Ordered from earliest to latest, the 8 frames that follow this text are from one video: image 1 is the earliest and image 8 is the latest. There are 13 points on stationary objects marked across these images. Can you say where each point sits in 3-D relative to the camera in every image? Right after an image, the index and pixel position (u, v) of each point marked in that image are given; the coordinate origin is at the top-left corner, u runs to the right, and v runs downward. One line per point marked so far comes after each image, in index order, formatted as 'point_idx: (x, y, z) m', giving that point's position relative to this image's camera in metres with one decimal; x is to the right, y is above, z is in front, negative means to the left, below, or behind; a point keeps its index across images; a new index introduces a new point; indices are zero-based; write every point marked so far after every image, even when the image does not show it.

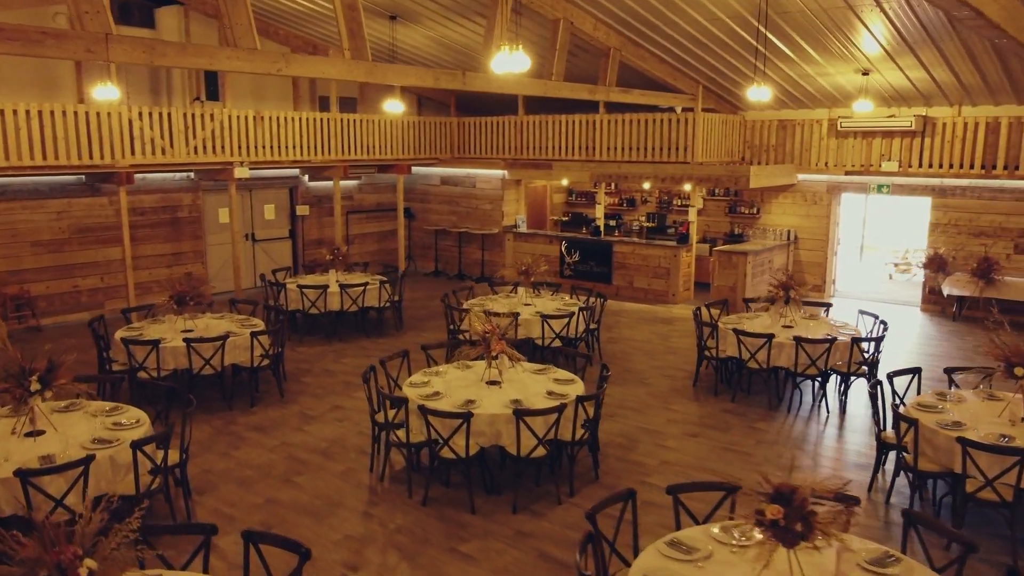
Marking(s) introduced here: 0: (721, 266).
0: (+3.5, +0.4, +13.2) m
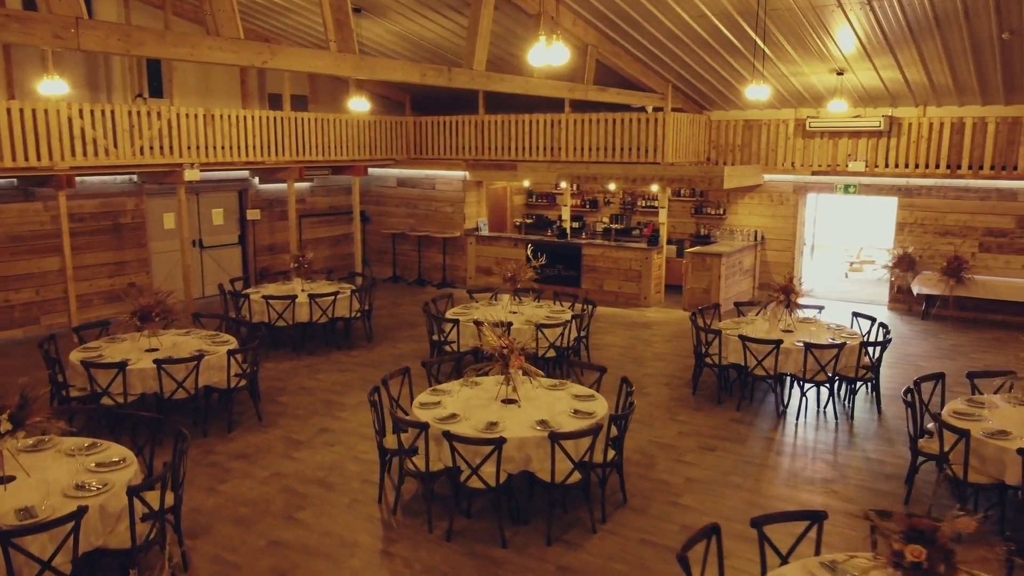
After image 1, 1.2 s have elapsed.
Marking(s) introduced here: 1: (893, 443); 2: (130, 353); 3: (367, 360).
0: (+3.0, +0.3, +13.0) m
1: (+3.5, -1.4, +7.2) m
2: (-3.5, -0.6, +7.4) m
3: (-1.8, -0.9, +10.1) m
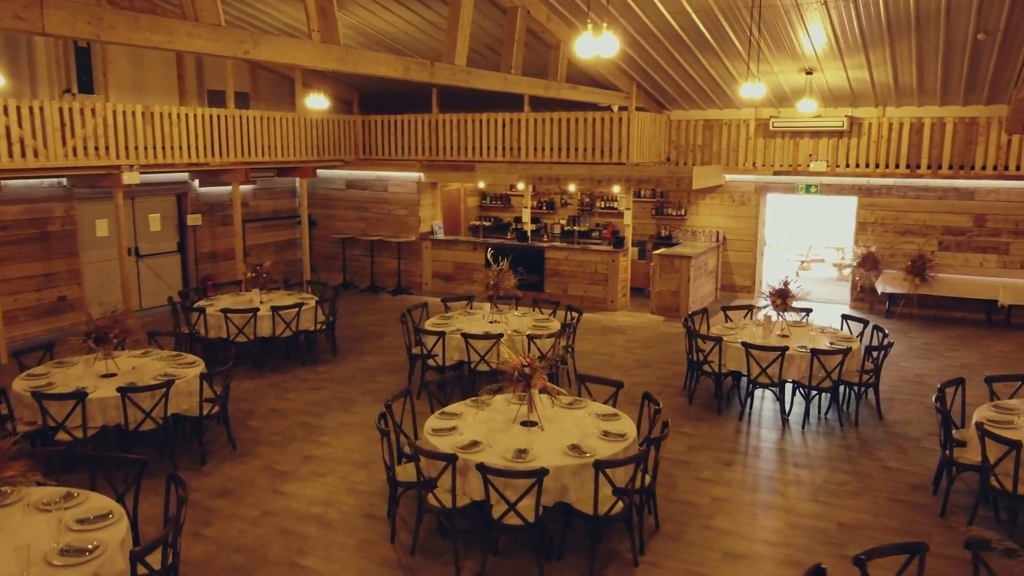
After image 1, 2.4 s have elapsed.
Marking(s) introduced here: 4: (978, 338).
0: (+2.4, +0.3, +12.8) m
1: (+3.5, -1.4, +7.1) m
2: (-3.5, -0.8, +6.6) m
3: (-2.1, -1.0, +9.4) m
4: (+6.7, -0.7, +11.4) m
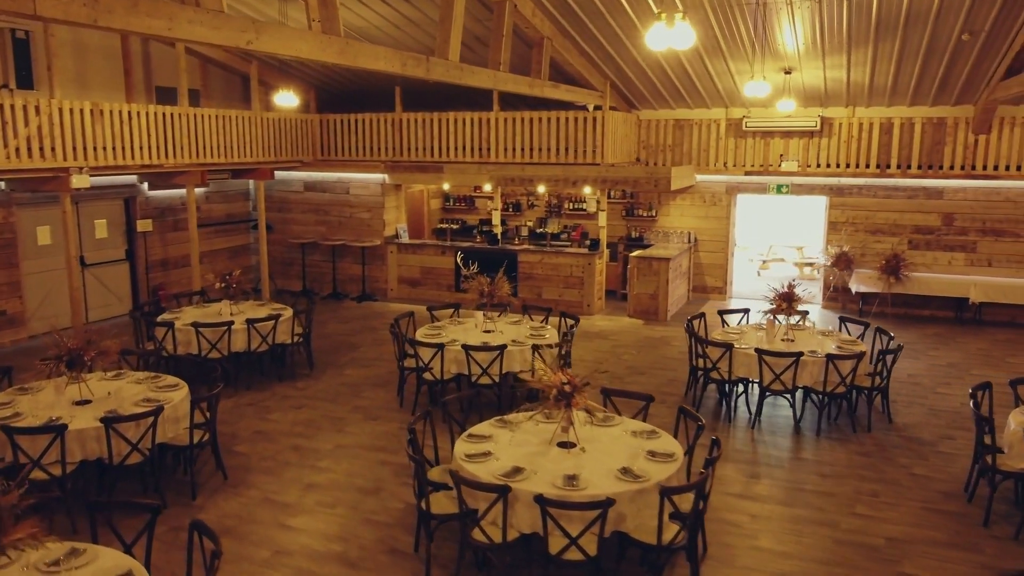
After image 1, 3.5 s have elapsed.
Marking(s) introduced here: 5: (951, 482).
0: (+2.0, +0.2, +12.6) m
1: (+3.6, -1.5, +7.0) m
2: (-3.3, -0.9, +5.9) m
3: (-2.1, -1.1, +8.8) m
4: (+6.4, -0.7, +11.6) m
5: (+3.5, -1.6, +6.4) m
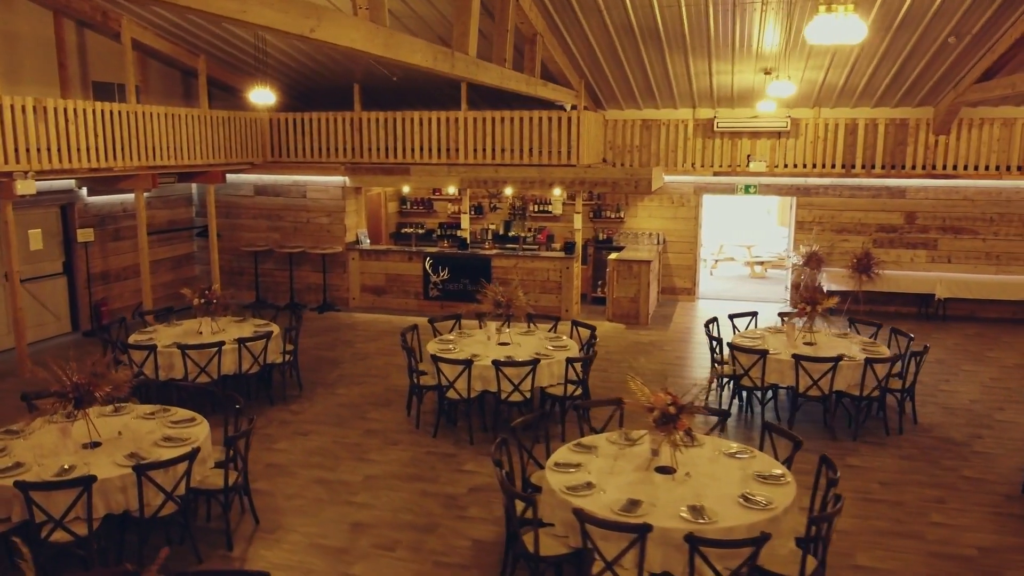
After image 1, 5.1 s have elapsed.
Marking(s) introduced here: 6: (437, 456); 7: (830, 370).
0: (+1.7, +0.2, +12.3) m
1: (+4.0, -1.5, +7.0) m
2: (-2.8, -1.1, +5.0) m
3: (-2.0, -1.3, +8.1) m
4: (+6.2, -0.6, +11.9) m
5: (+4.0, -1.6, +6.4) m
6: (-0.7, -1.5, +7.0) m
7: (+2.9, -0.8, +7.3) m
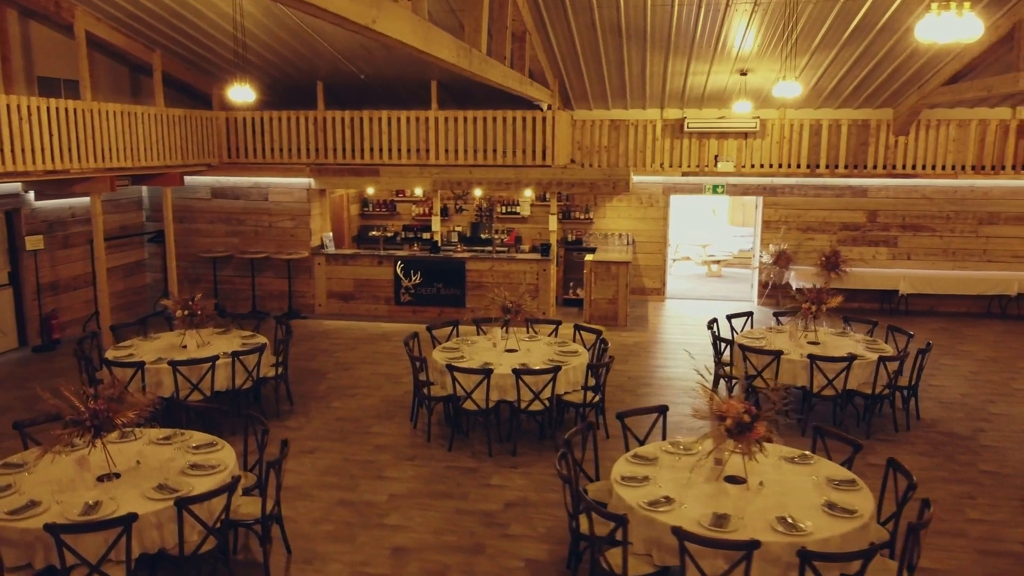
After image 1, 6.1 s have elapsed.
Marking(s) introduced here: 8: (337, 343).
0: (+1.3, +0.2, +12.2) m
1: (+4.2, -1.5, +7.1) m
2: (-2.4, -1.2, +4.5) m
3: (-1.8, -1.4, +7.6) m
4: (+5.8, -0.6, +12.2) m
5: (+4.2, -1.6, +6.6) m
6: (-0.4, -1.5, +6.7) m
7: (+3.1, -0.7, +7.4) m
8: (-2.4, -0.8, +11.0) m
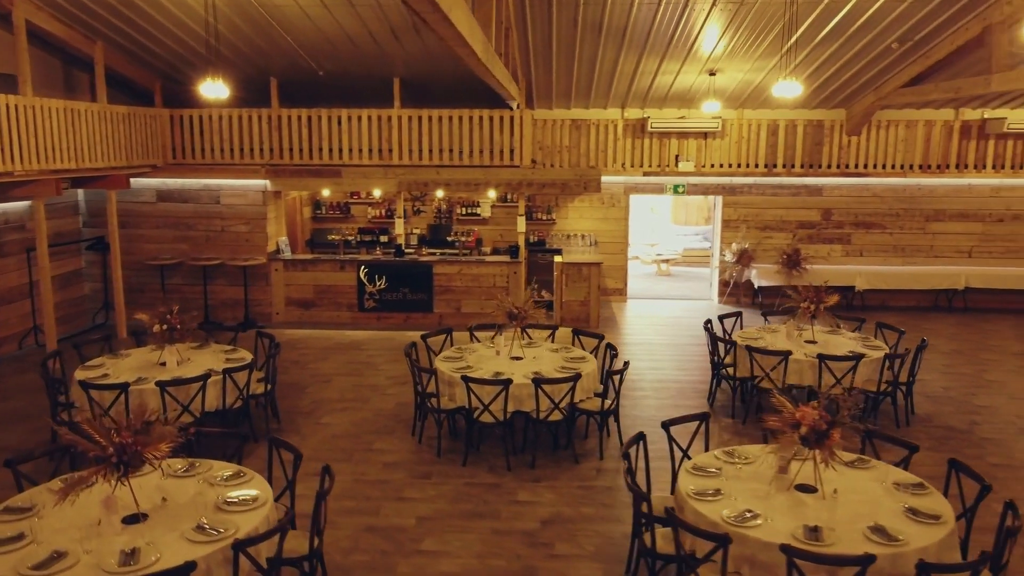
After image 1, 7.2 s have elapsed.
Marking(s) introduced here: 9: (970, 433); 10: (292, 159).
0: (+0.9, +0.1, +12.1) m
1: (+4.3, -1.4, +7.3) m
2: (-2.0, -1.3, +4.0) m
3: (-1.7, -1.4, +7.1) m
4: (+5.4, -0.5, +12.6) m
5: (+4.4, -1.5, +6.8) m
6: (-0.2, -1.6, +6.3) m
7: (+3.1, -0.7, +7.4) m
8: (-2.7, -0.9, +10.4) m
9: (+4.3, -1.4, +7.6) m
10: (-3.2, +2.0, +12.0) m
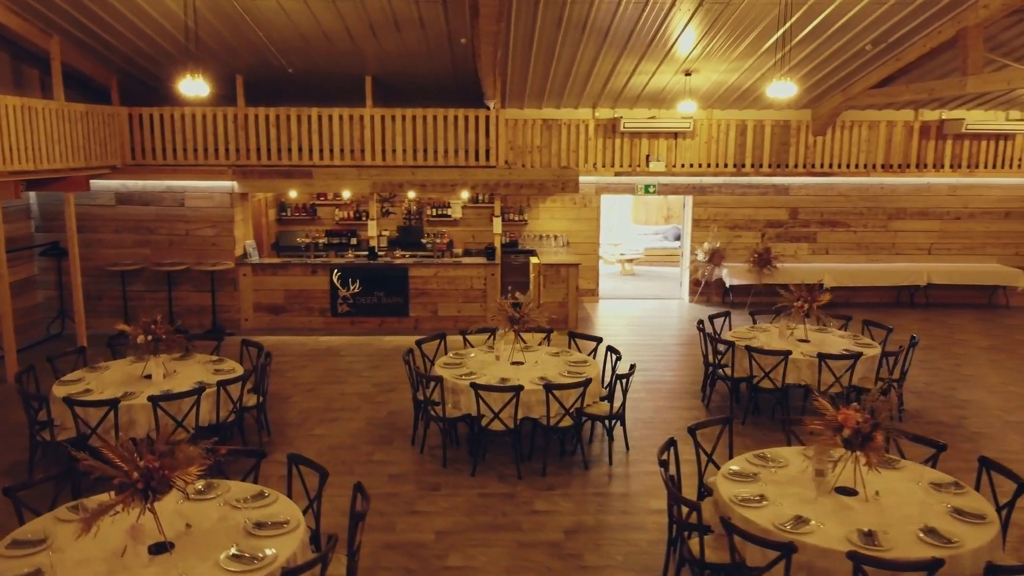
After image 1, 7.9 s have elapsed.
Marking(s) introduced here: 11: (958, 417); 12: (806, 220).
0: (+0.5, +0.1, +12.0) m
1: (+4.3, -1.4, +7.5) m
2: (-1.7, -1.3, +3.7) m
3: (-1.7, -1.5, +6.9) m
4: (+5.0, -0.5, +12.8) m
5: (+4.5, -1.5, +6.9) m
6: (-0.1, -1.6, +6.2) m
7: (+3.1, -0.7, +7.5) m
8: (-2.9, -0.9, +10.0) m
9: (+4.3, -1.4, +7.7) m
10: (-3.6, +1.9, +11.6) m
11: (+4.5, -1.3, +8.0) m
12: (+5.2, +1.2, +14.0) m
